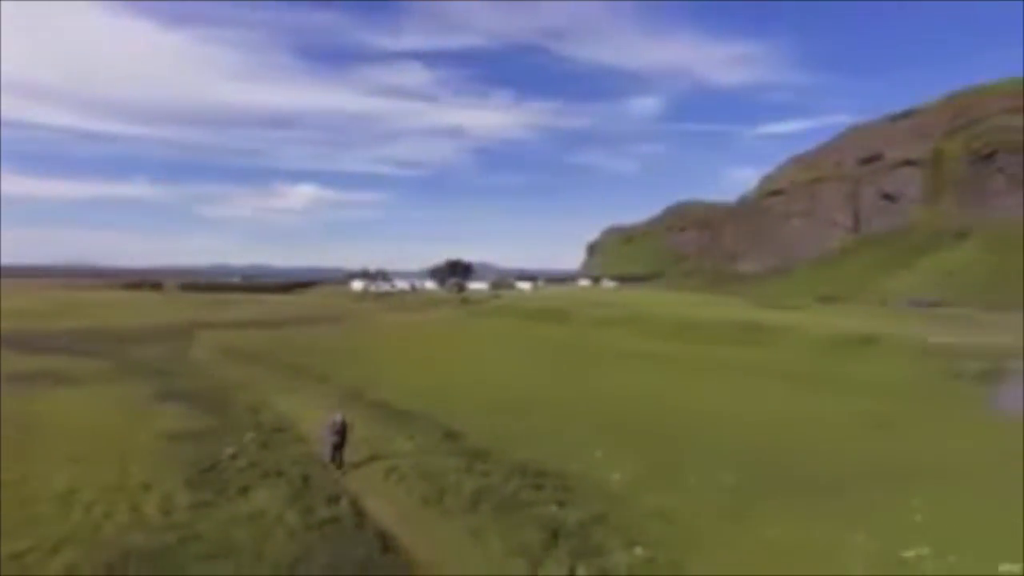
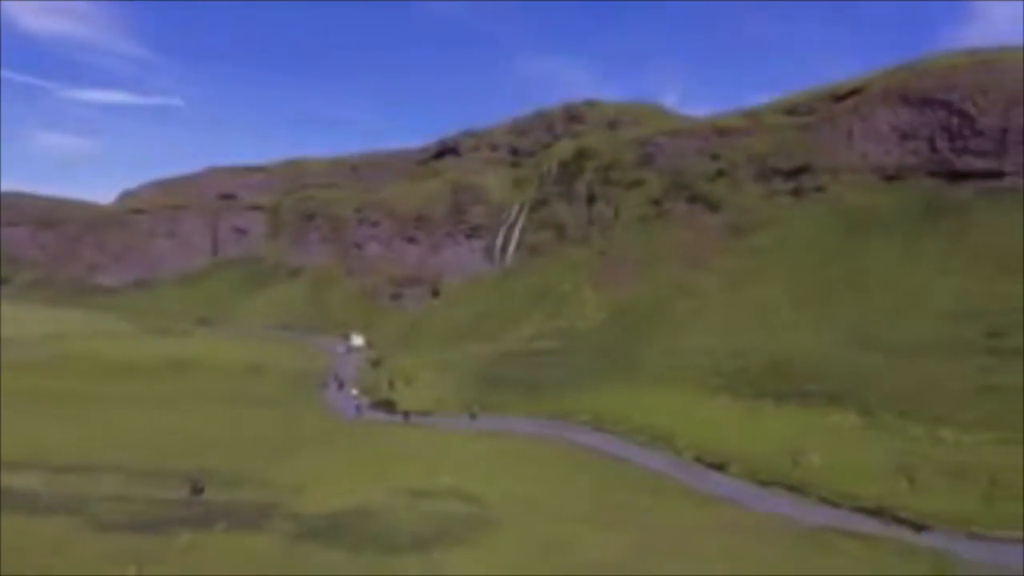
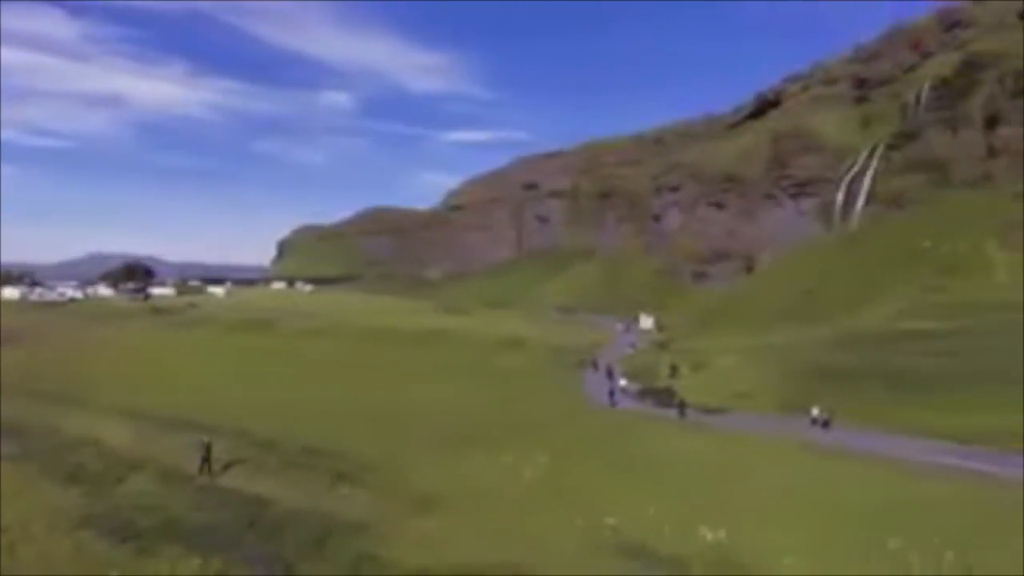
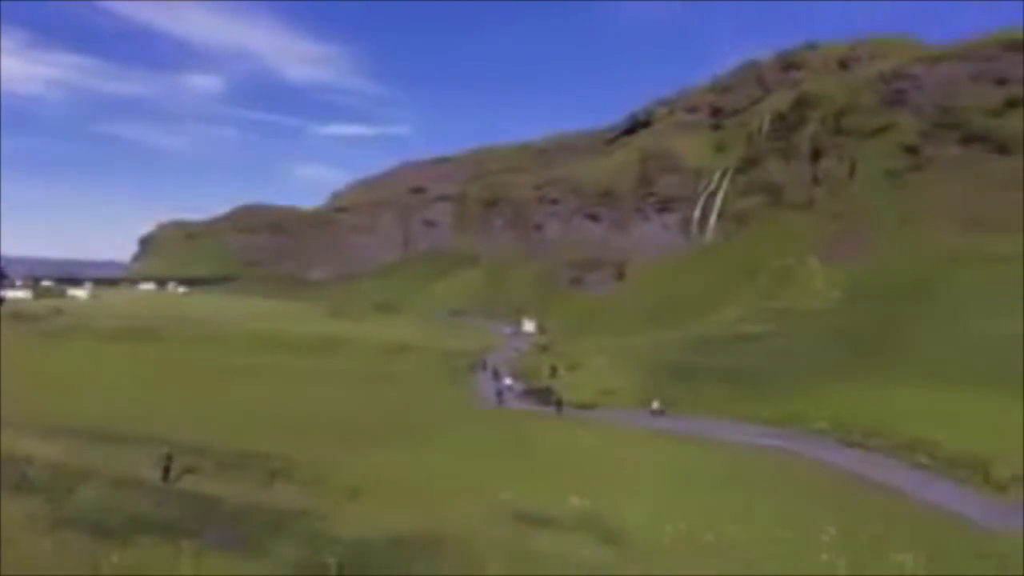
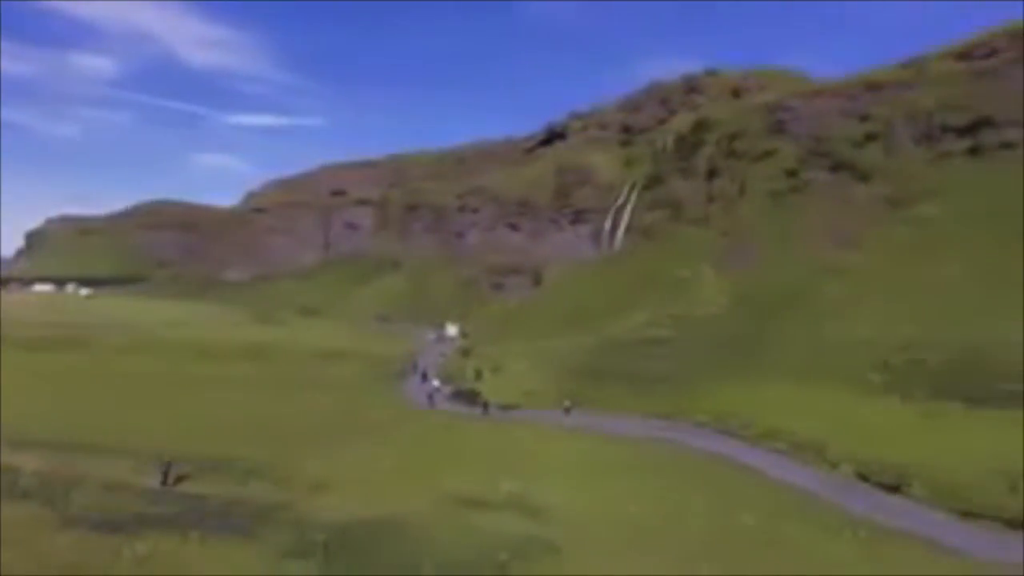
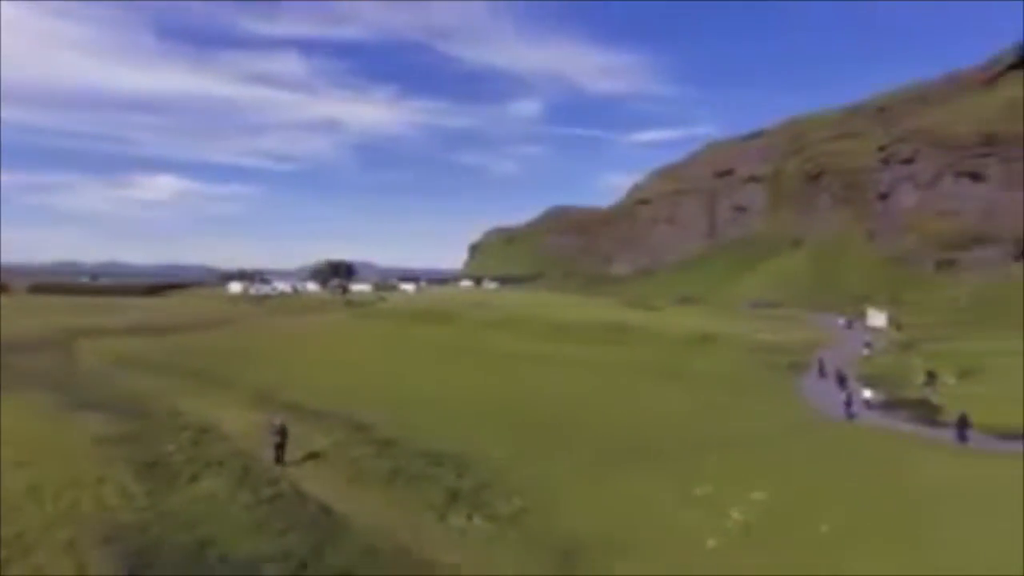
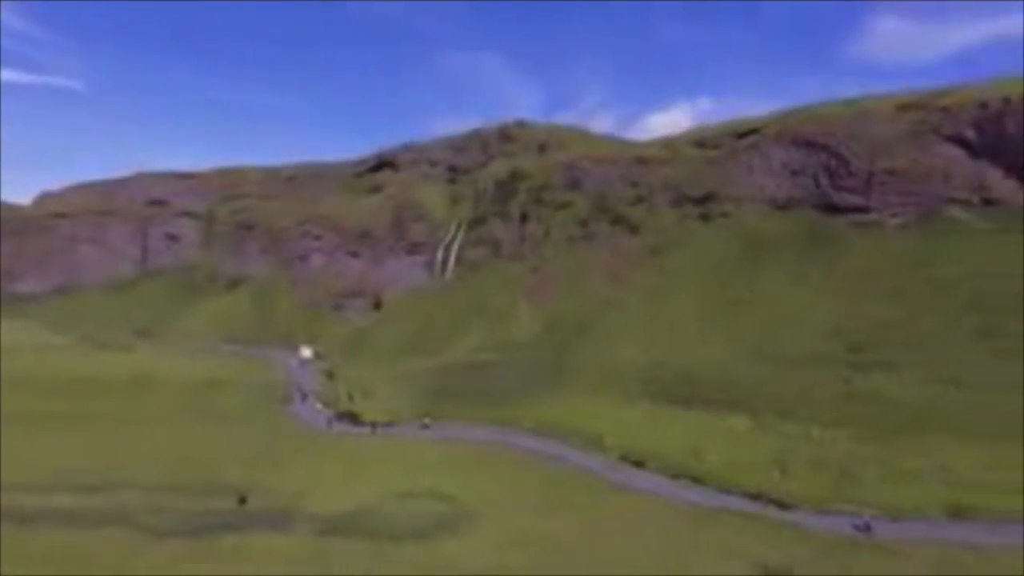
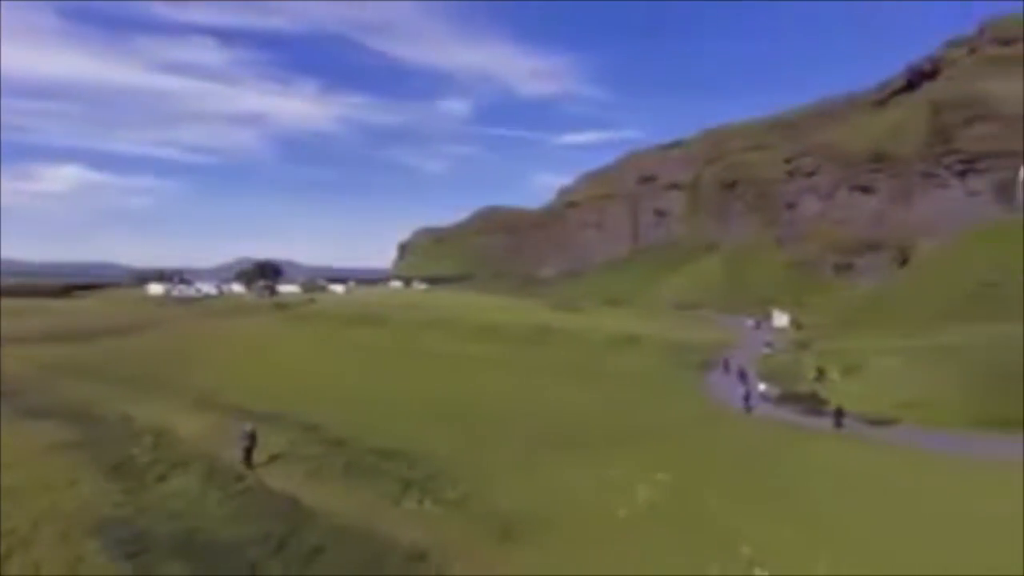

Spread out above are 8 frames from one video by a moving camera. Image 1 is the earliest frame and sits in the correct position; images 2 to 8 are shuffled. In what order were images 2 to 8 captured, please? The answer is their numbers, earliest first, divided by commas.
6, 8, 3, 4, 5, 2, 7
